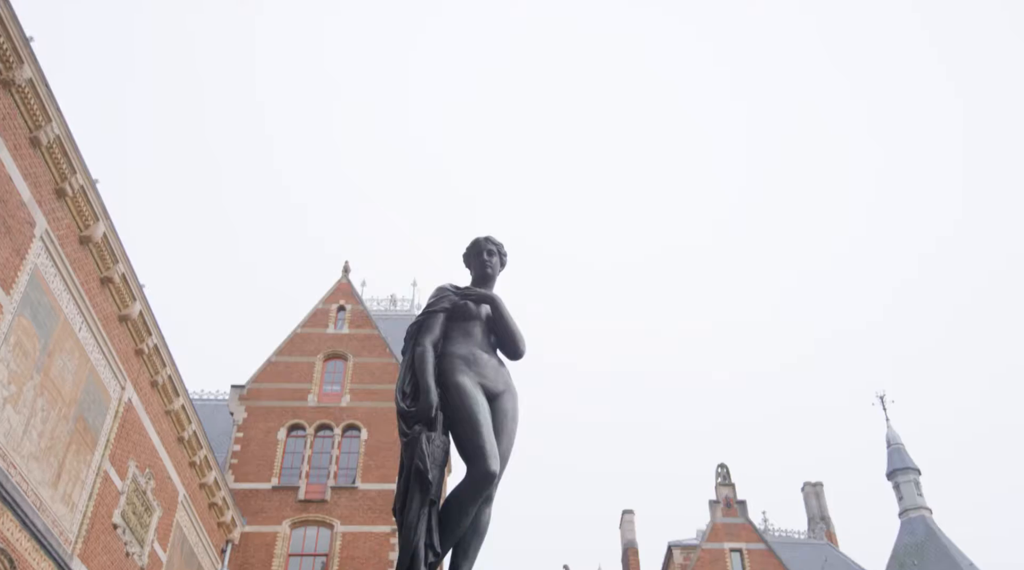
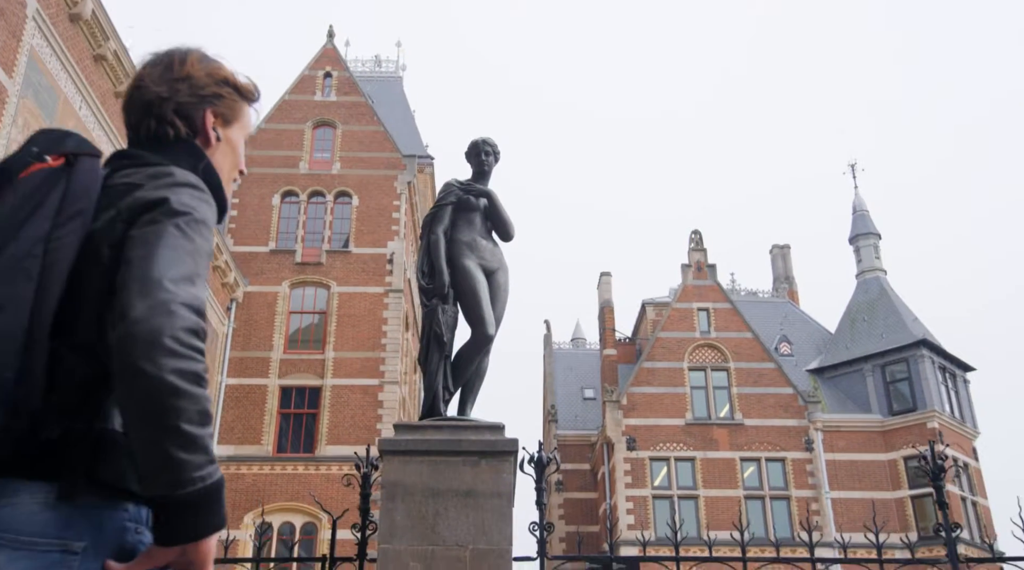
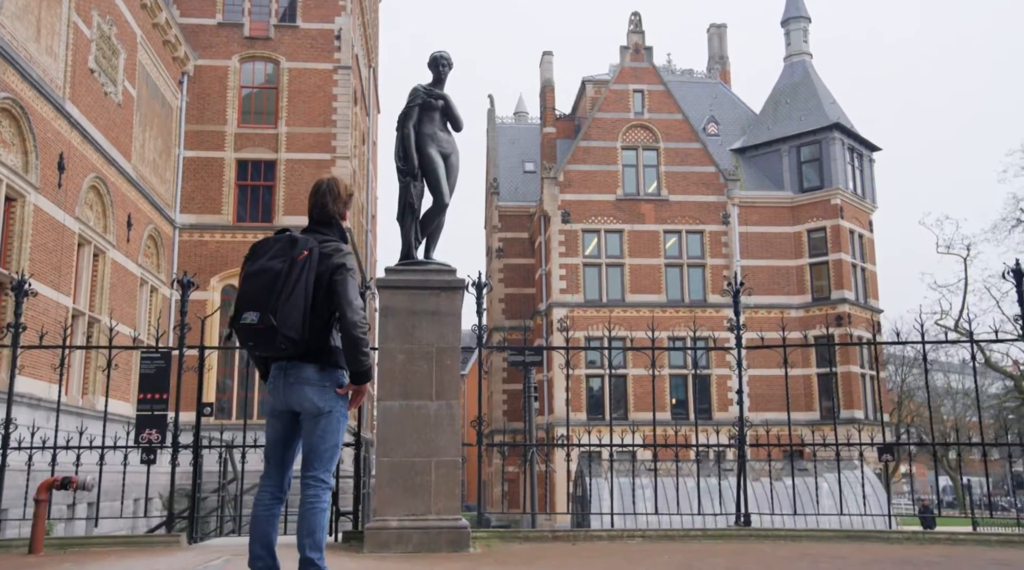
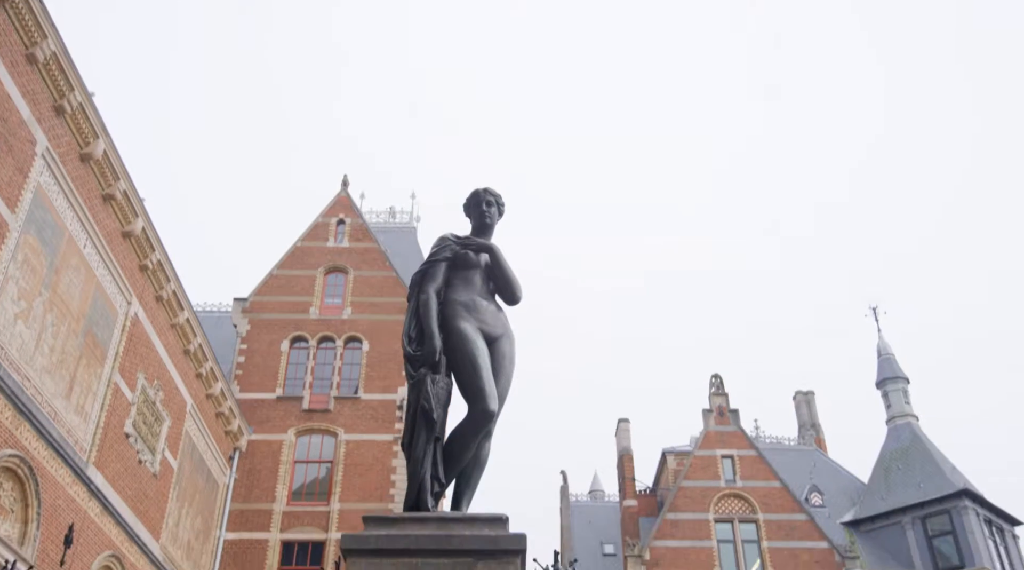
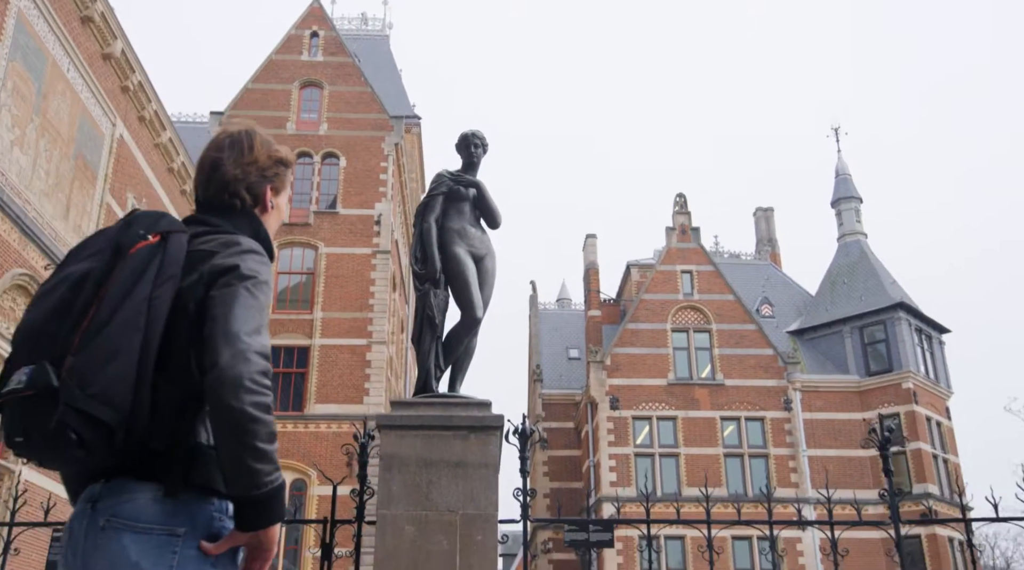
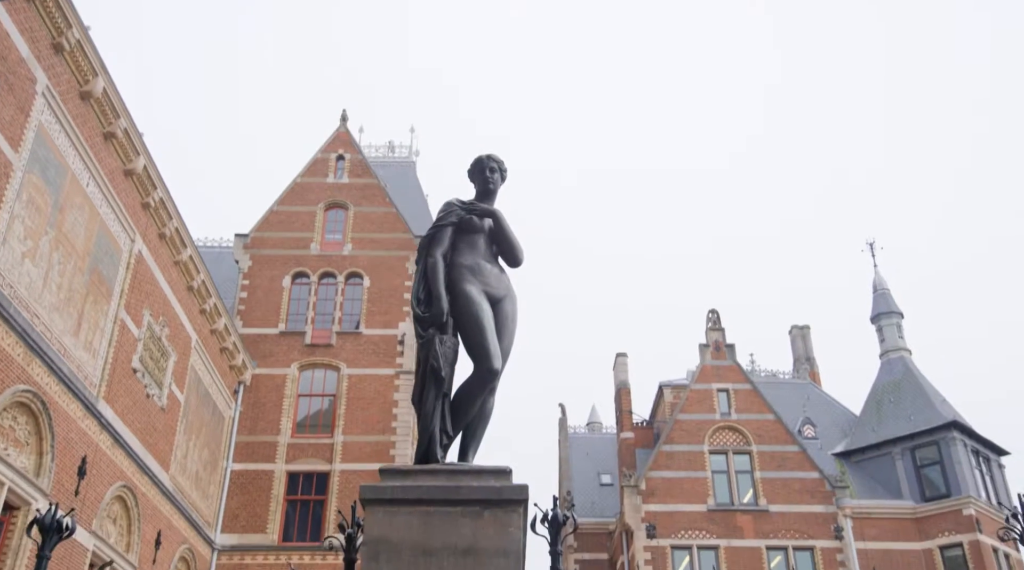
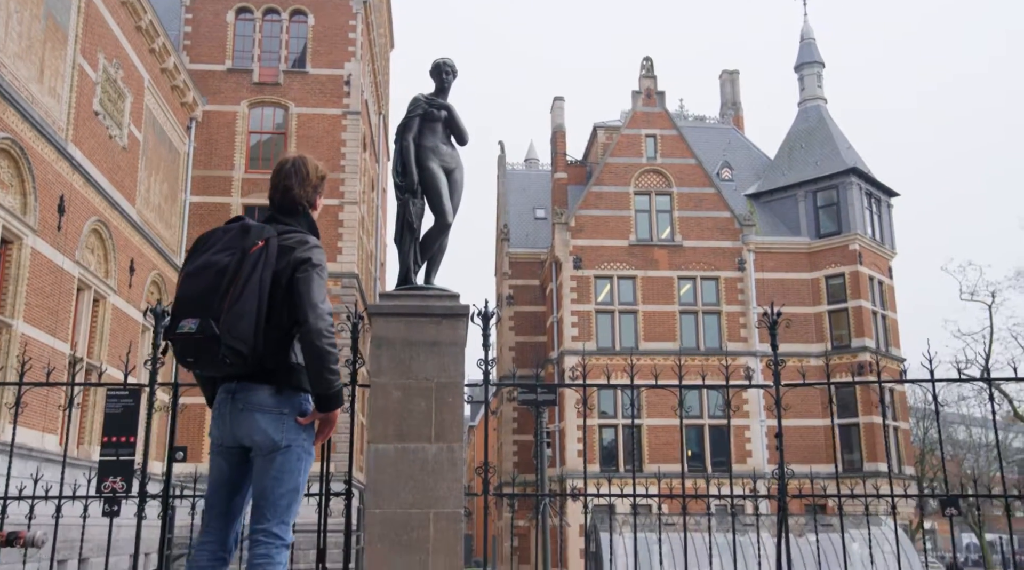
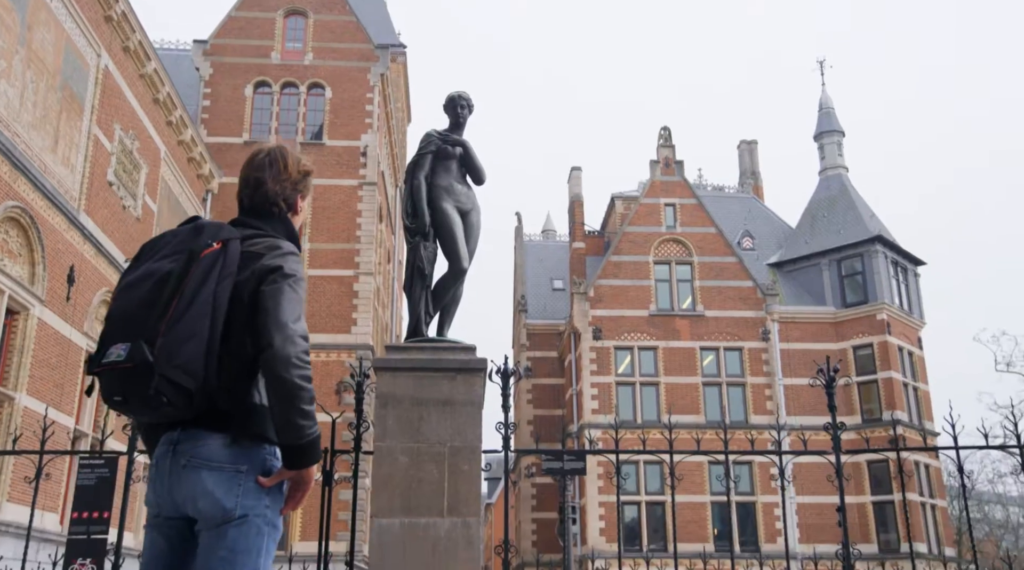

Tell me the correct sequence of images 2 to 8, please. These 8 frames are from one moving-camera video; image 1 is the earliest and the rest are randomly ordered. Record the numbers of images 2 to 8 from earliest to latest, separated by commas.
4, 6, 2, 5, 8, 7, 3
